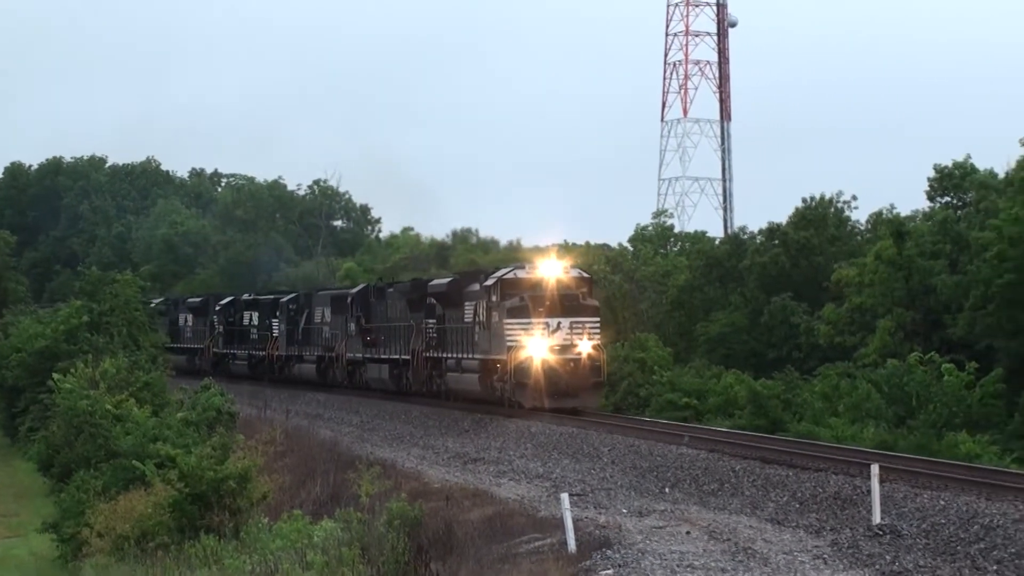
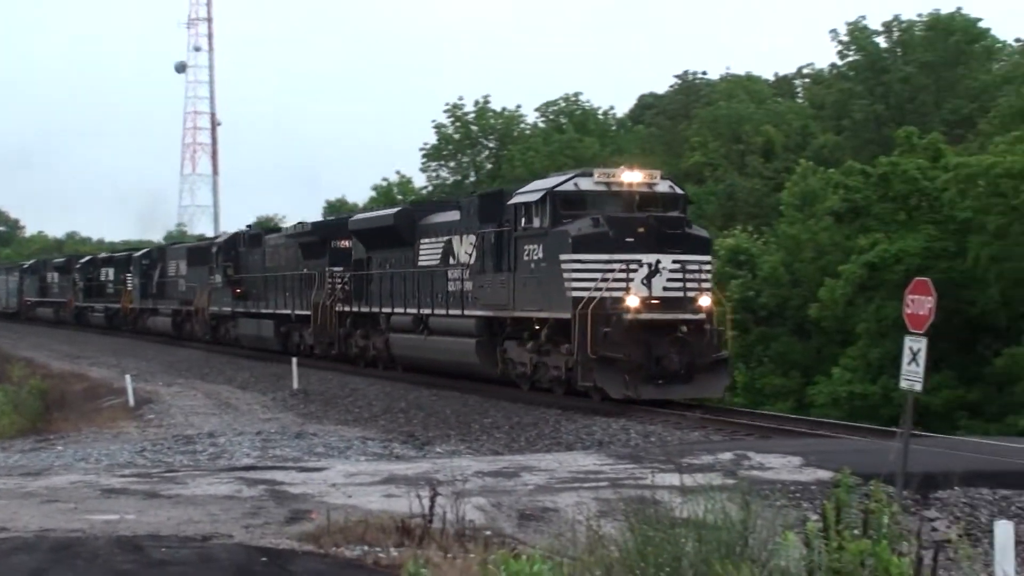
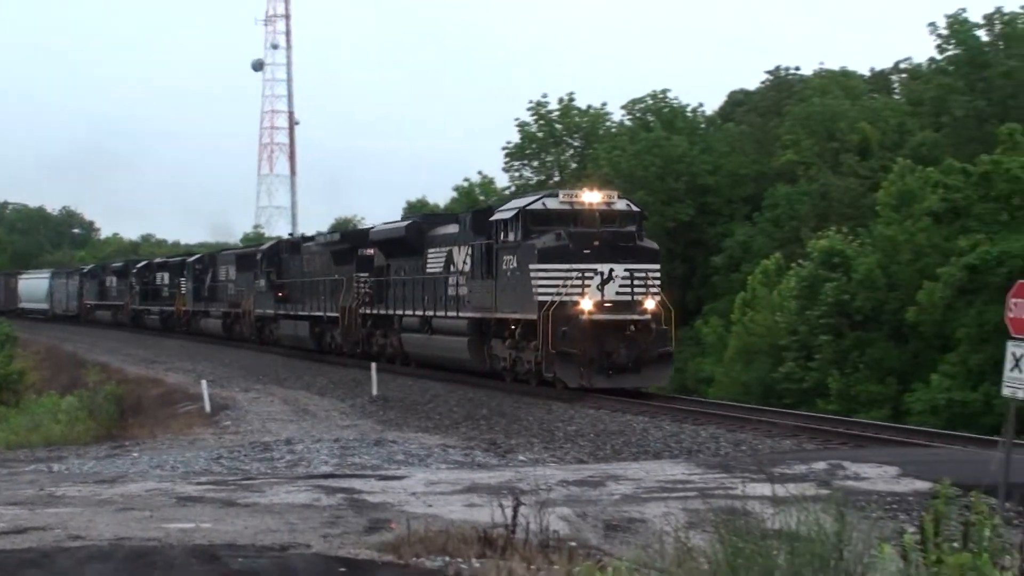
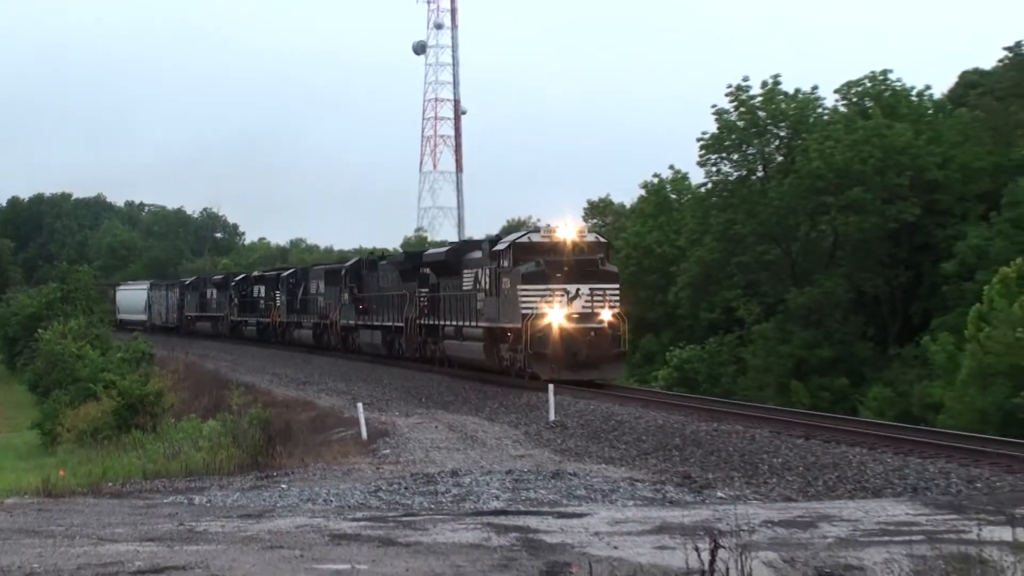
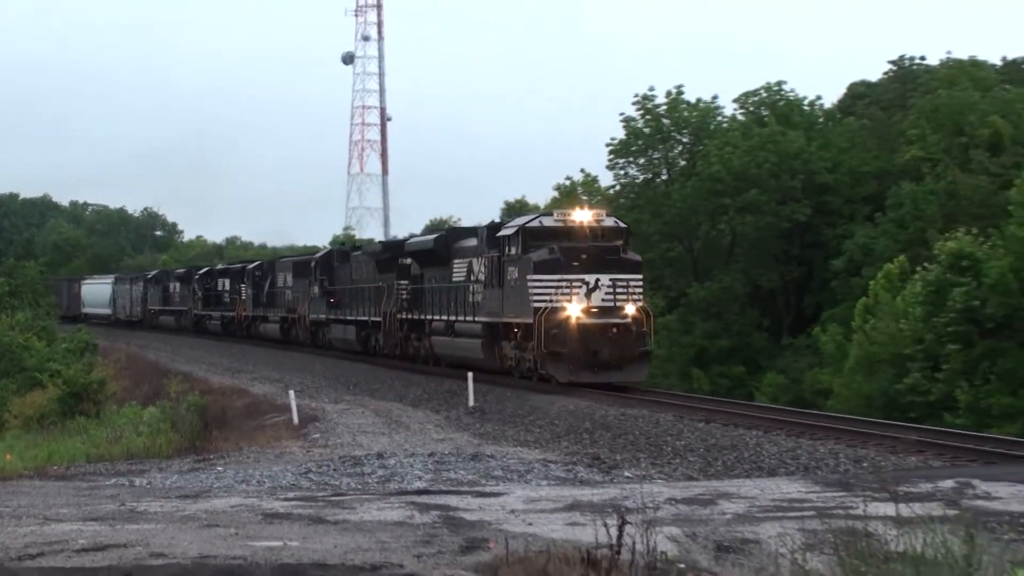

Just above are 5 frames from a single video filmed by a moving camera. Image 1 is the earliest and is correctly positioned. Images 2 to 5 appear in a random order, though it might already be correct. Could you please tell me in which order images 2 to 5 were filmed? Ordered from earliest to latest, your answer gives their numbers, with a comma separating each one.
4, 5, 3, 2
